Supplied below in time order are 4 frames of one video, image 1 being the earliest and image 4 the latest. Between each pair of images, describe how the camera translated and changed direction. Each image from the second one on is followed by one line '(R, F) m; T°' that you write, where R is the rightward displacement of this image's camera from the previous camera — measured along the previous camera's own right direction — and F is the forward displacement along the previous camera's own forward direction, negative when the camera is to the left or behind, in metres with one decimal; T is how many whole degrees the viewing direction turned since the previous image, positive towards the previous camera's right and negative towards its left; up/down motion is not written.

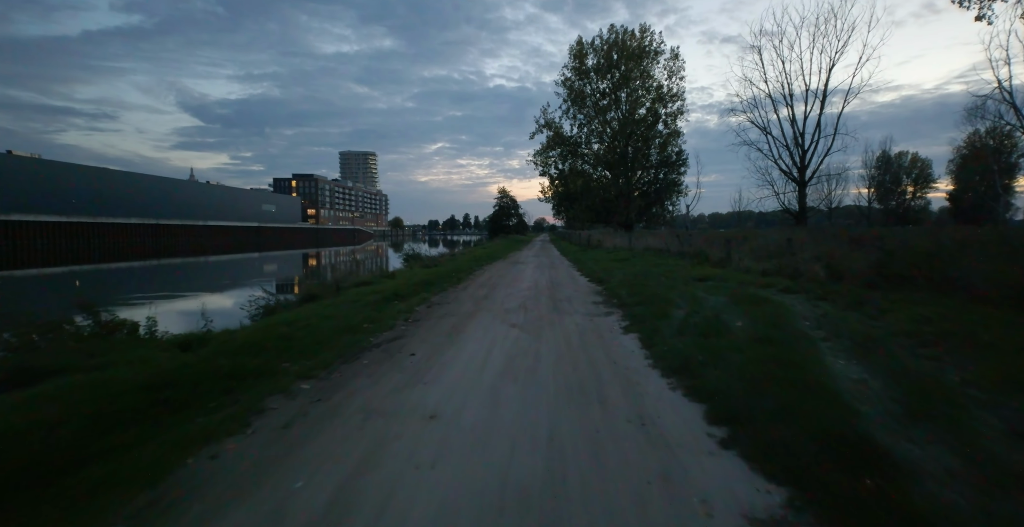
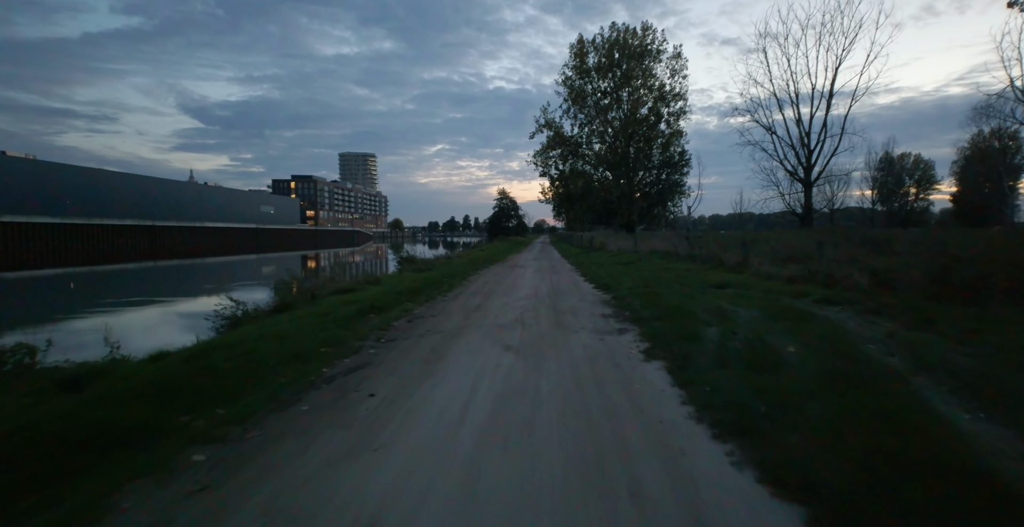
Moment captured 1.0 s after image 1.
(+0.1, +1.9) m; 0°
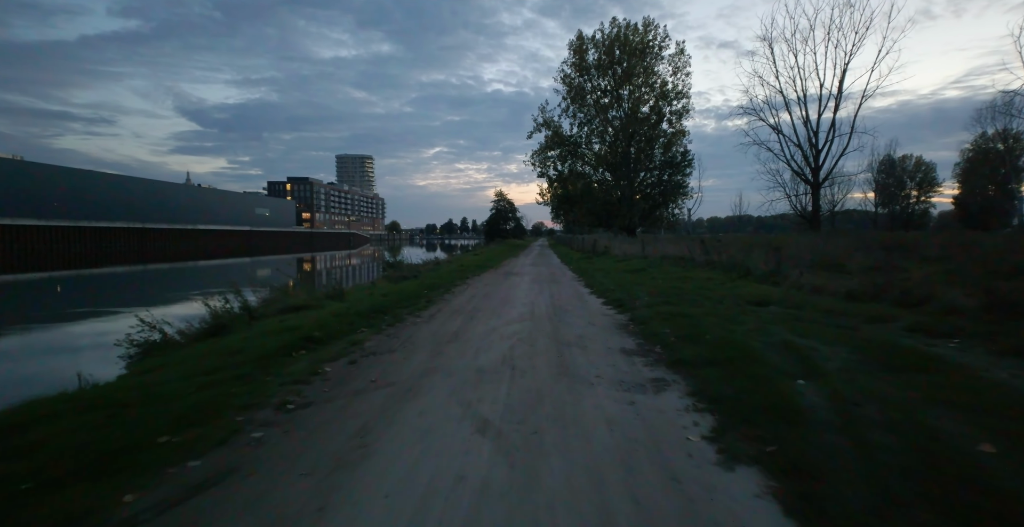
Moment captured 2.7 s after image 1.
(+0.2, +3.2) m; 0°
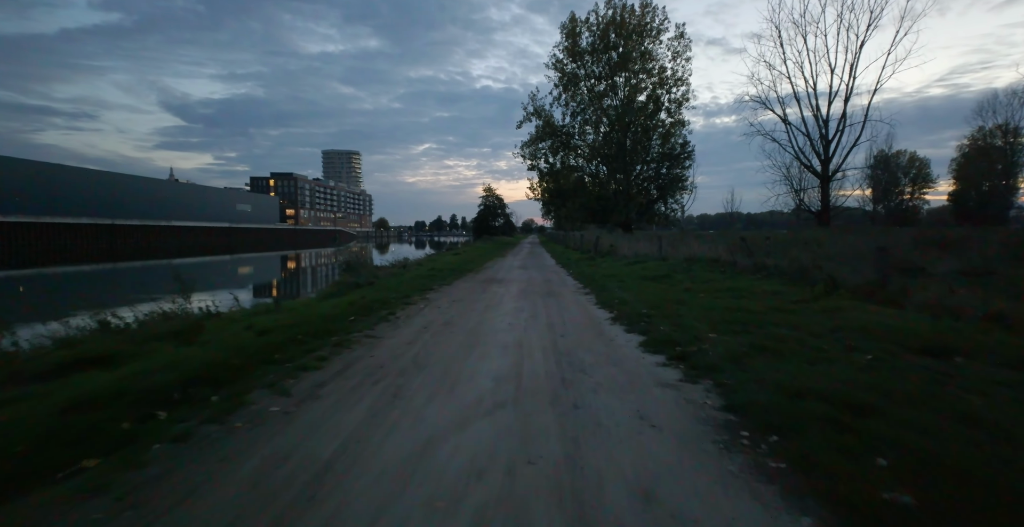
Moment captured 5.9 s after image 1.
(+0.3, +6.2) m; +1°
